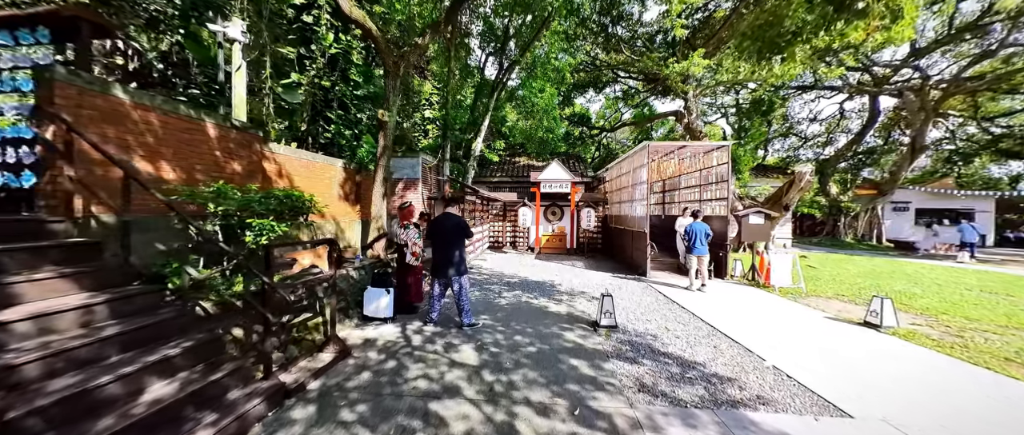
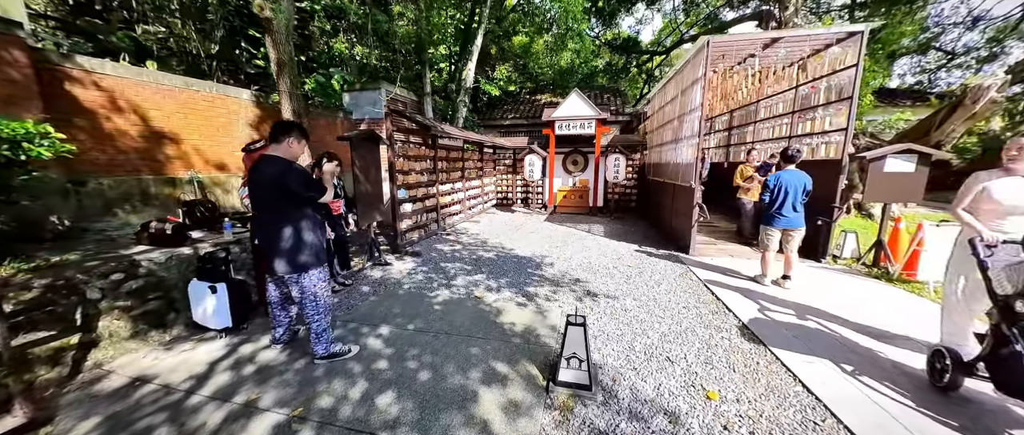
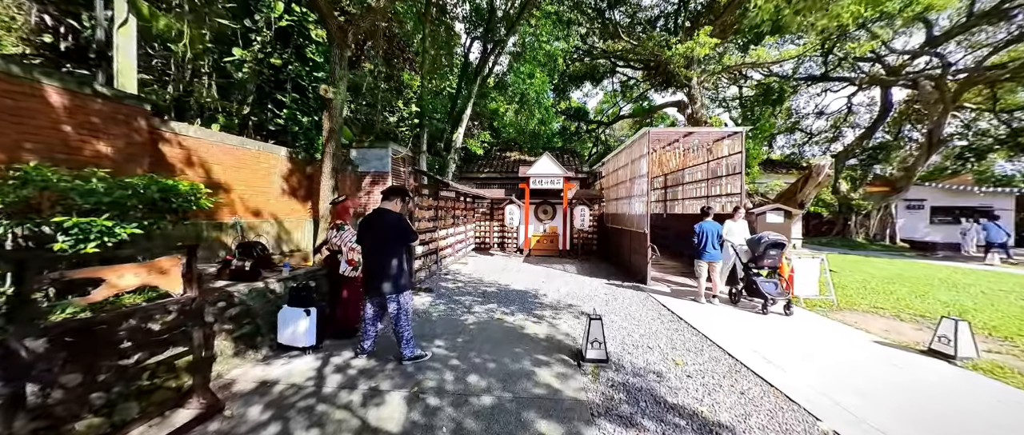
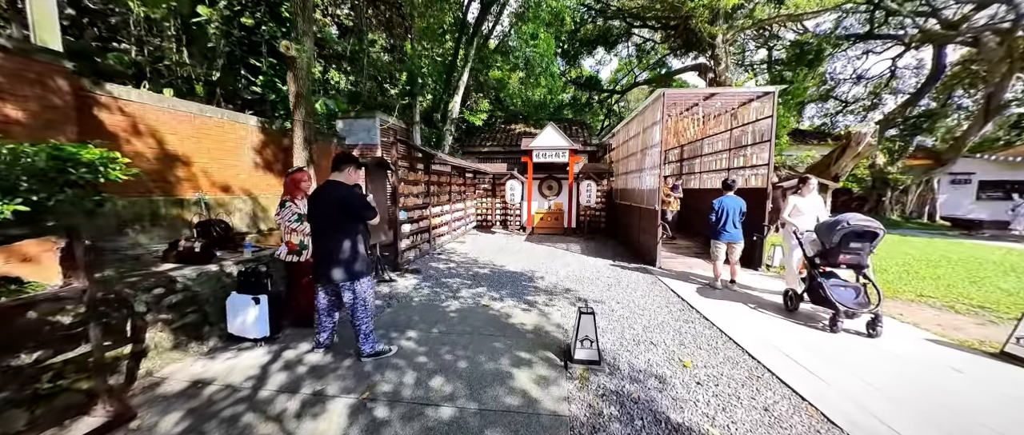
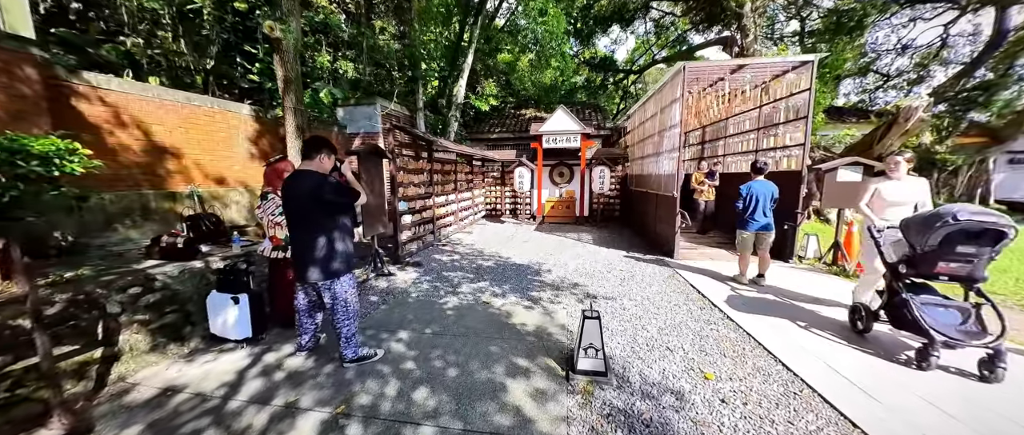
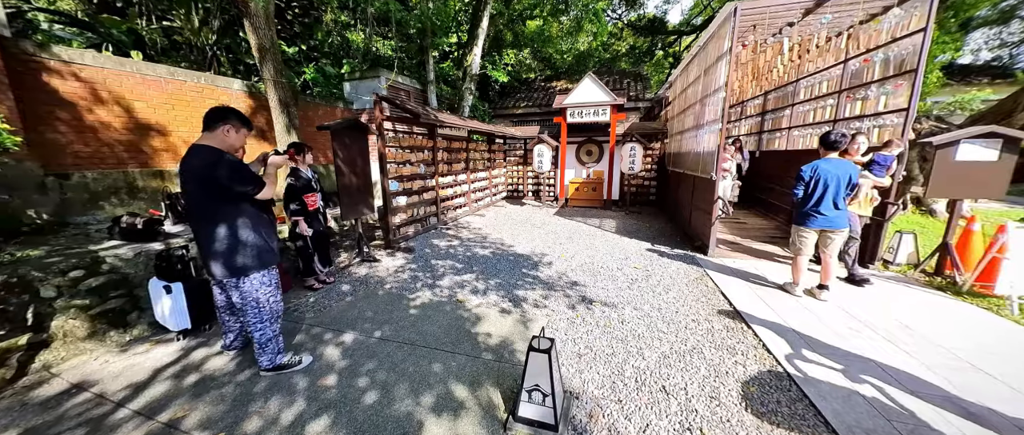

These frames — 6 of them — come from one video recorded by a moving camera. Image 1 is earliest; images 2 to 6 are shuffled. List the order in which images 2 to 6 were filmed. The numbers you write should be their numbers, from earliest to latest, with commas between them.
3, 4, 5, 2, 6
